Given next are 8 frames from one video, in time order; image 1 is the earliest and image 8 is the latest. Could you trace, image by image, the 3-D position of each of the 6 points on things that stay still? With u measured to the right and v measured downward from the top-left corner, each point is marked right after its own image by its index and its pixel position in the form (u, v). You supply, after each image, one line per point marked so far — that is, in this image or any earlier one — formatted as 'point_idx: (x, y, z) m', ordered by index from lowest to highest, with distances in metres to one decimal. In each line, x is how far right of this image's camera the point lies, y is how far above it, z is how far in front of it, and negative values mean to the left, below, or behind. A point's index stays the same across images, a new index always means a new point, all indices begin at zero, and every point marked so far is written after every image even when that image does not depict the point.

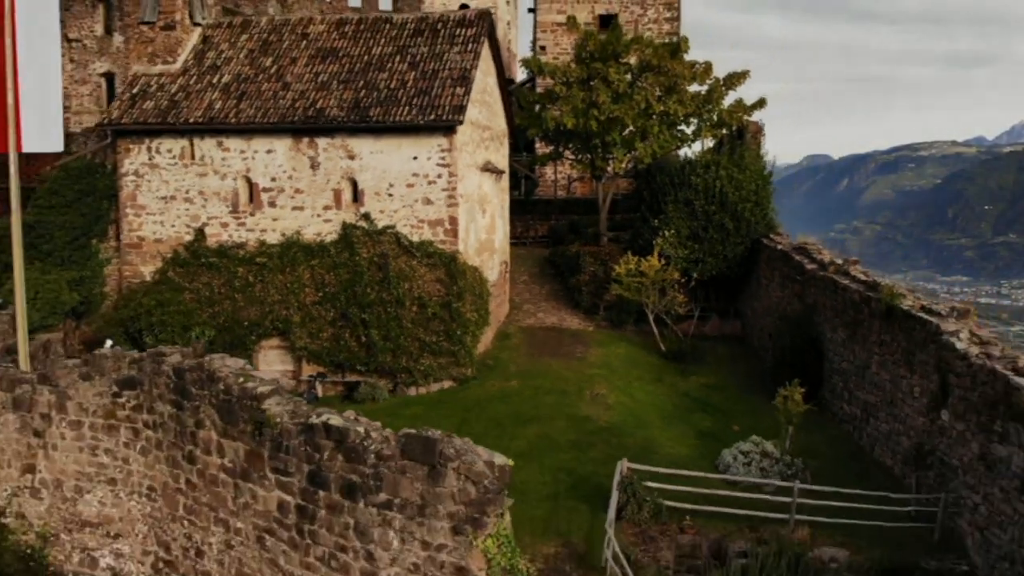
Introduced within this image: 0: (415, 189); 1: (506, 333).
0: (-1.1, +1.1, +8.0) m
1: (0.0, -0.6, +9.2) m
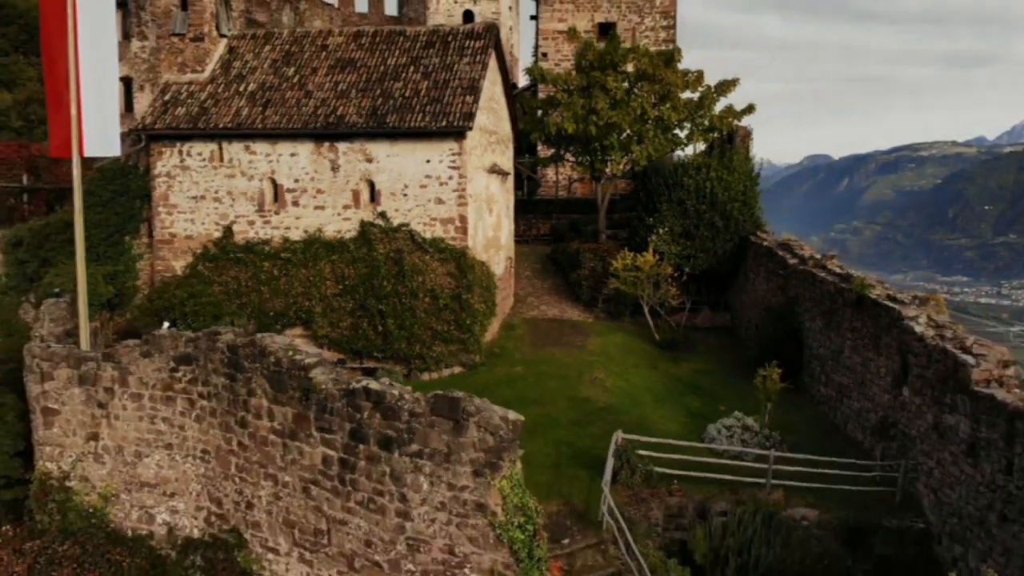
0: (-1.0, +1.2, +8.7) m
1: (0.0, -0.5, +9.9) m
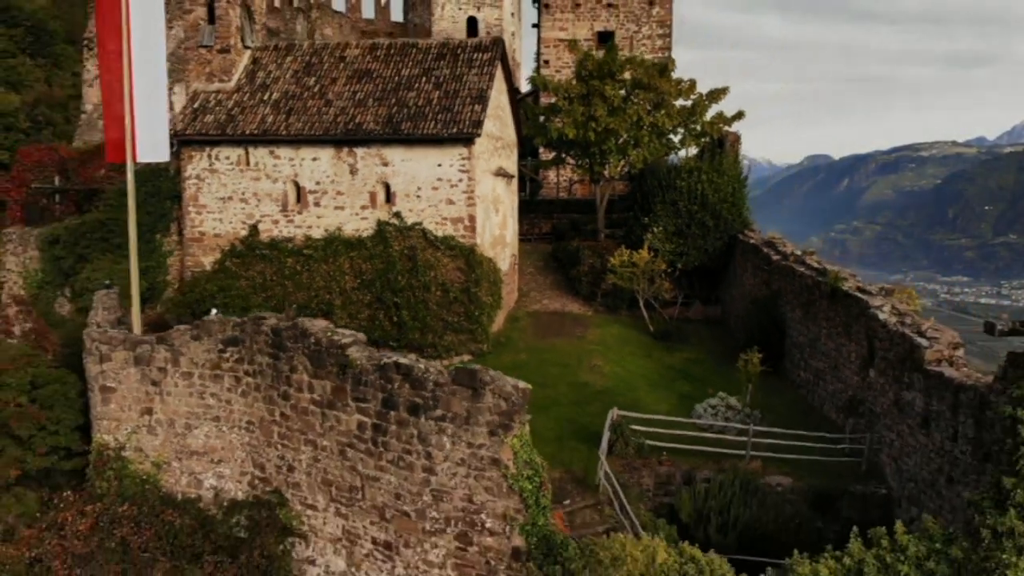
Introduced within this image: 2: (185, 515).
0: (-0.9, +1.3, +9.4) m
1: (+0.1, -0.4, +10.6) m
2: (-2.7, -1.9, +6.1) m
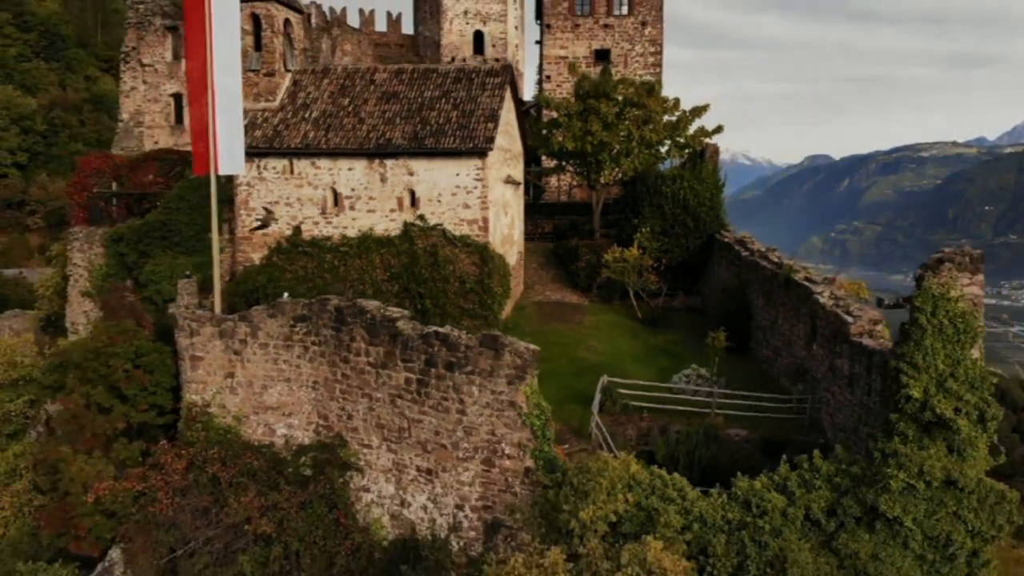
0: (-0.8, +1.4, +10.9) m
1: (+0.2, -0.3, +12.1) m
2: (-2.6, -1.8, +7.6) m
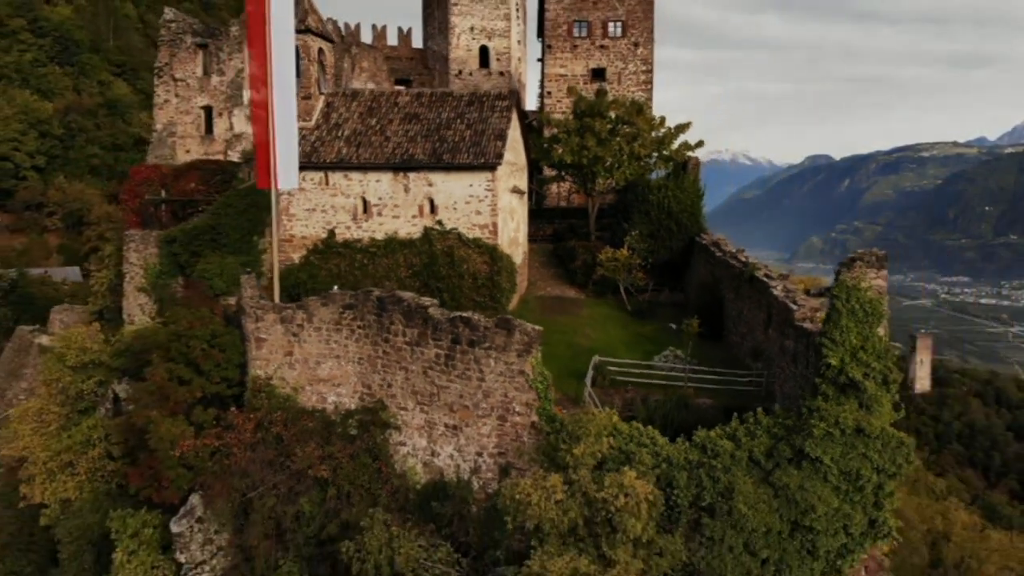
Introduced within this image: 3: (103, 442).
0: (-0.7, +1.5, +12.6) m
1: (+0.3, -0.2, +13.8) m
2: (-2.5, -1.7, +9.3) m
3: (-6.9, -2.6, +12.1) m
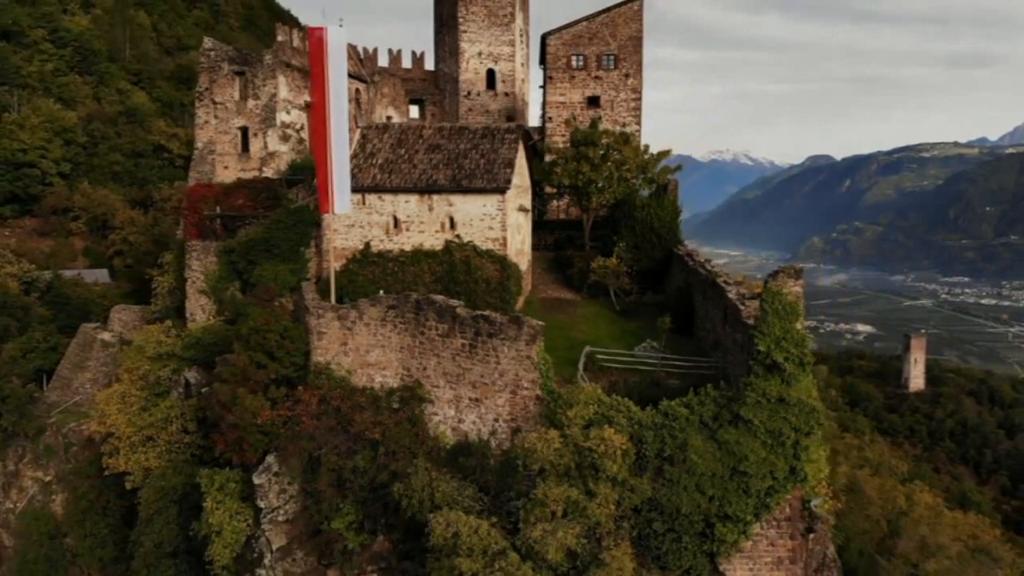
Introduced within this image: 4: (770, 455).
0: (-0.6, +1.4, +15.1) m
1: (+0.4, -0.3, +16.3) m
2: (-2.4, -1.8, +11.8) m
3: (-6.8, -2.7, +14.6) m
4: (+3.6, -2.3, +10.0) m
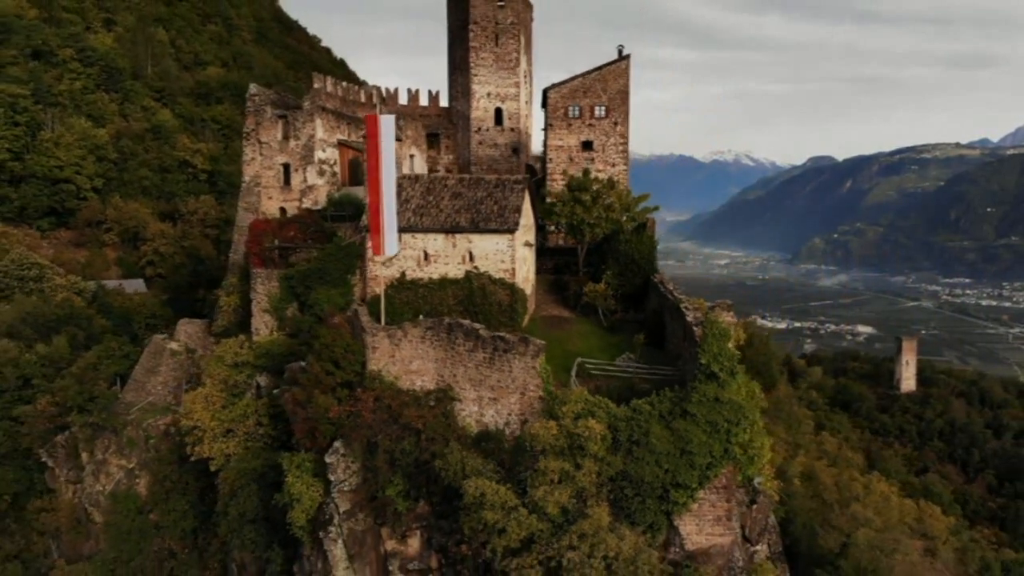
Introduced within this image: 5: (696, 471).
0: (-0.4, +0.8, +18.9) m
1: (+0.6, -0.9, +20.1) m
2: (-2.2, -2.3, +15.5) m
3: (-6.6, -3.2, +18.4) m
4: (+3.7, -2.9, +13.7) m
5: (+3.5, -3.5, +13.6) m
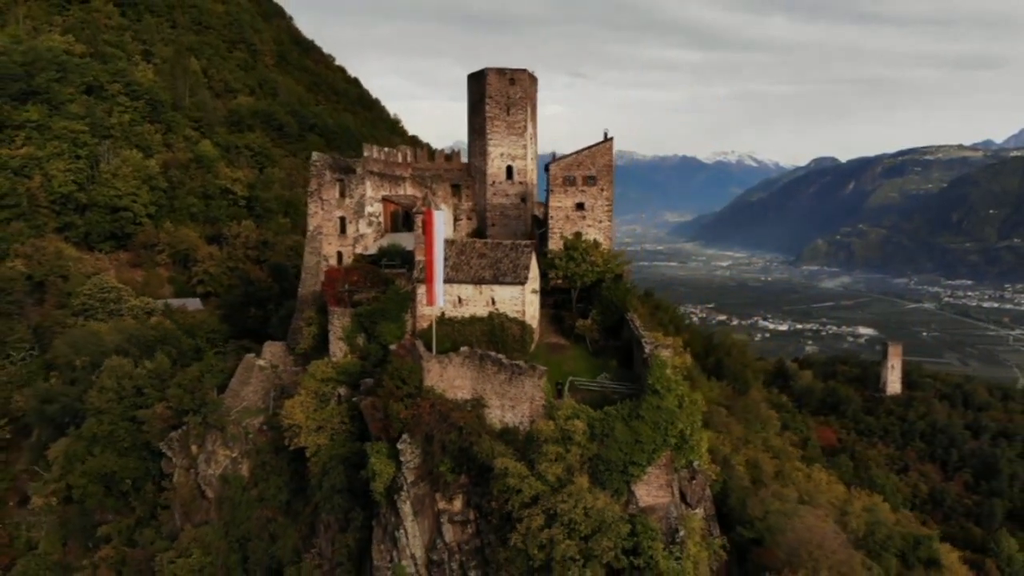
0: (0.0, -0.5, +26.1) m
1: (+1.0, -2.2, +27.3) m
2: (-1.8, -3.7, +22.8) m
3: (-6.2, -4.6, +25.6) m
4: (+4.1, -4.2, +20.9) m
5: (+3.9, -4.8, +20.8) m
